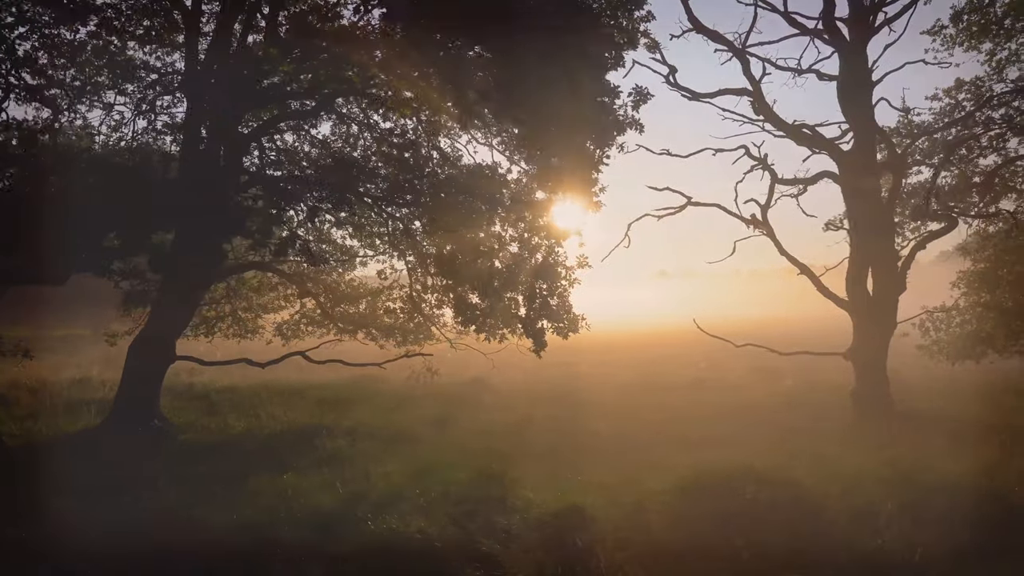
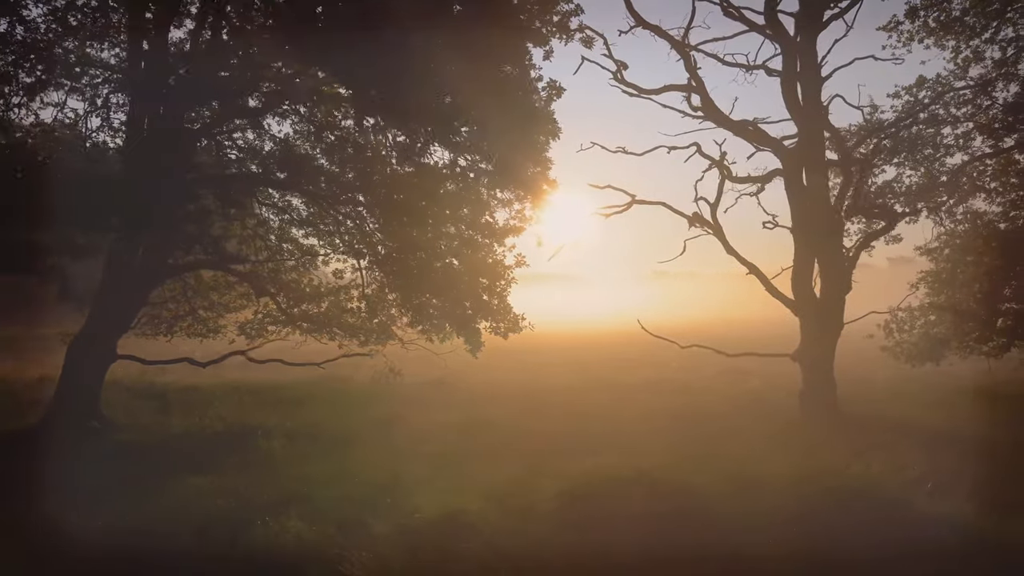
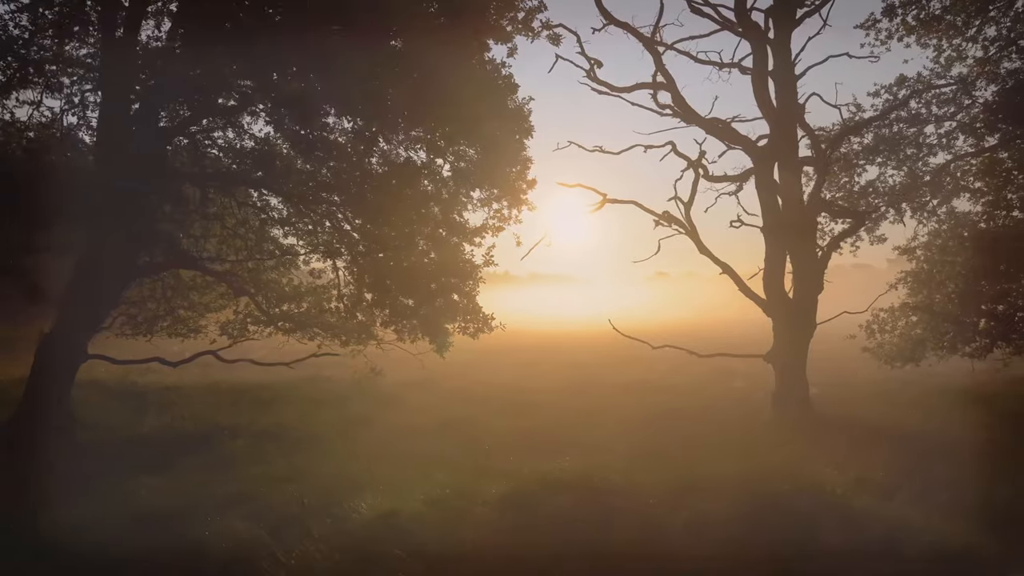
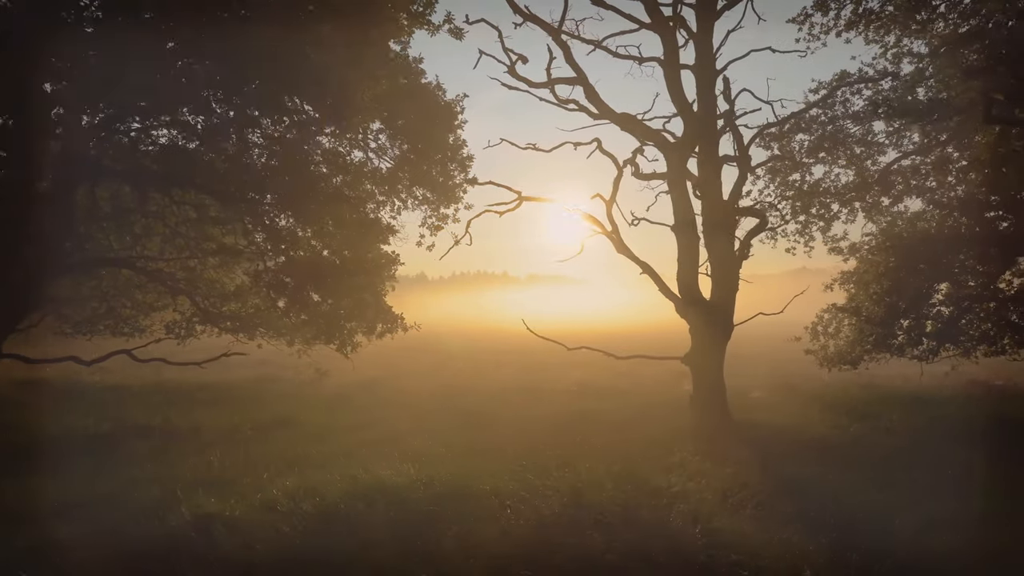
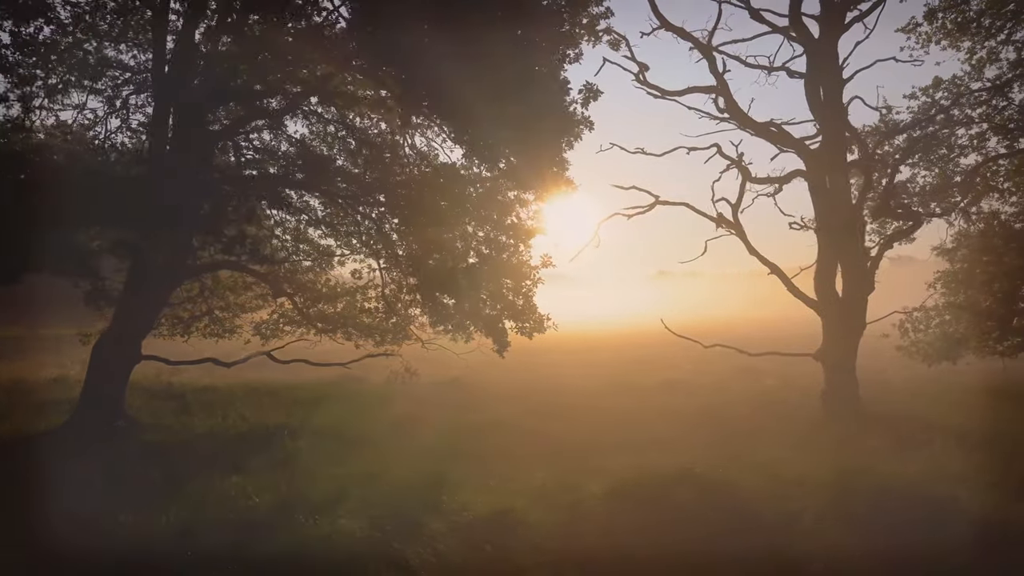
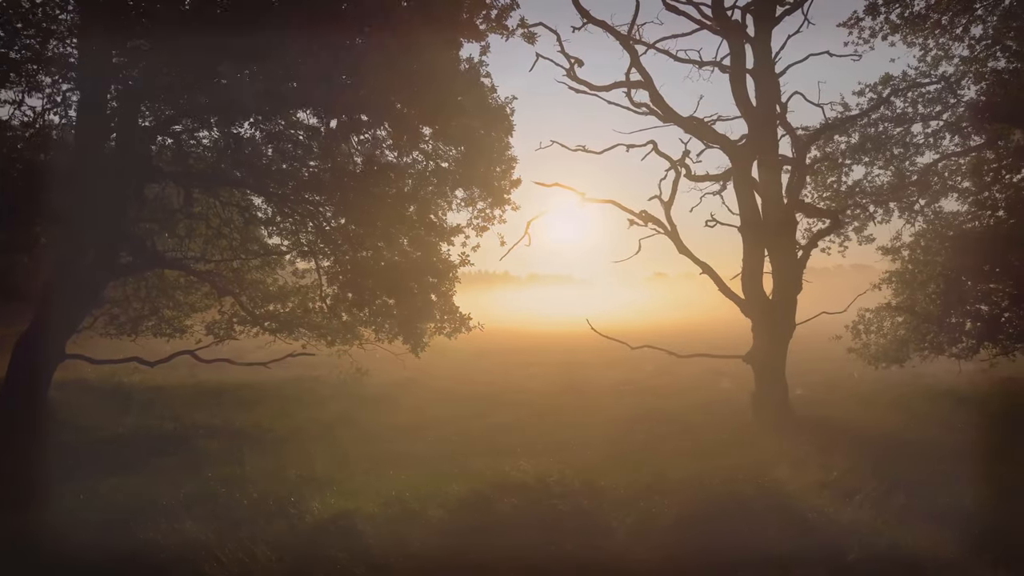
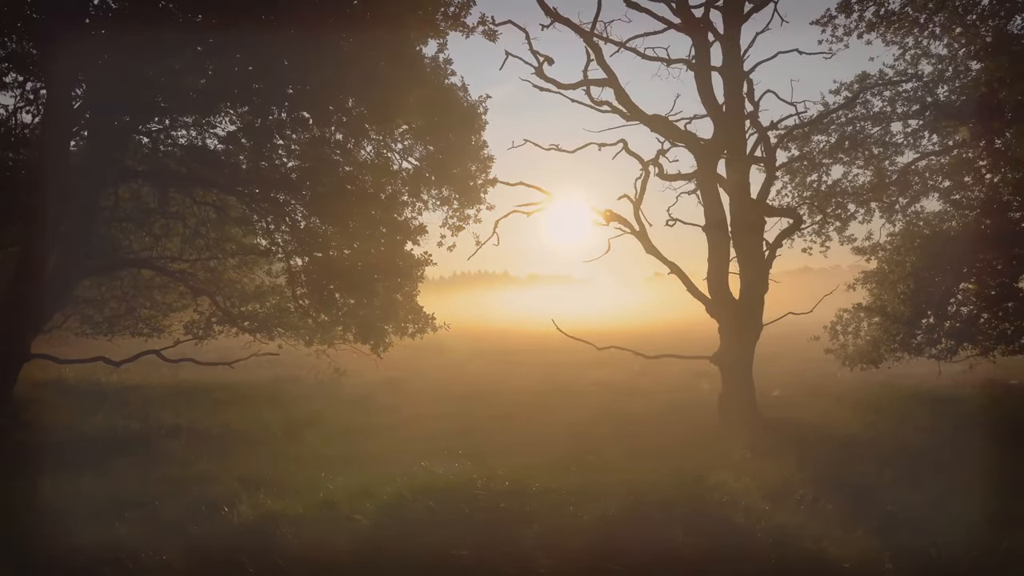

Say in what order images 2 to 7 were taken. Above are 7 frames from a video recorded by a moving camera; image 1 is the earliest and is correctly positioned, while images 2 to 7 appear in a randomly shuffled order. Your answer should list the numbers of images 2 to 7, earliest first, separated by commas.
5, 2, 3, 6, 7, 4
